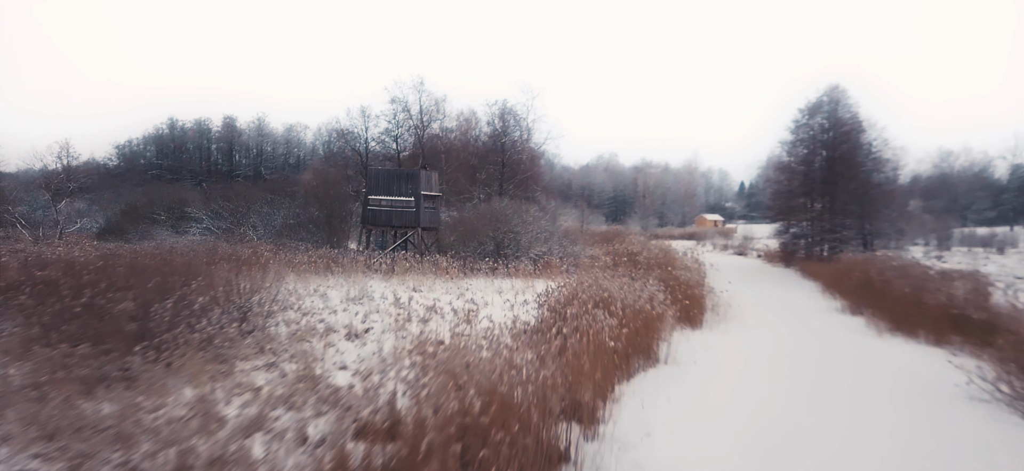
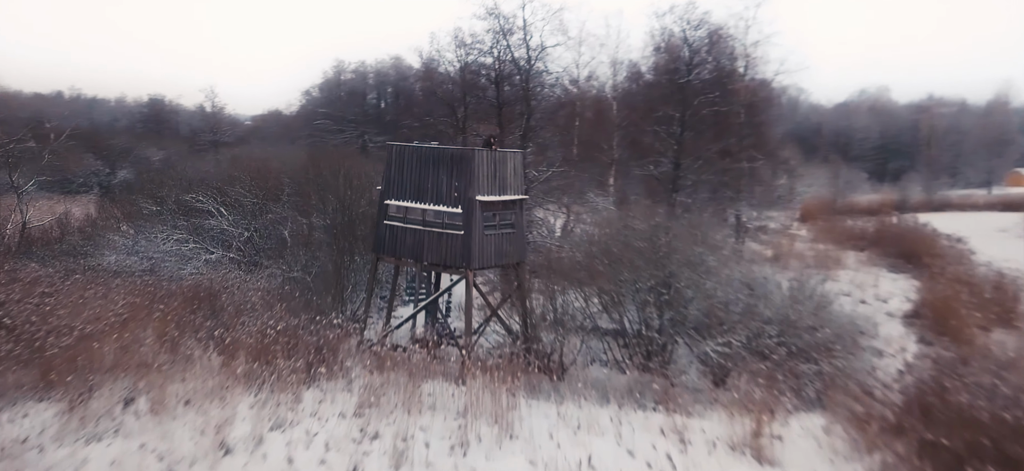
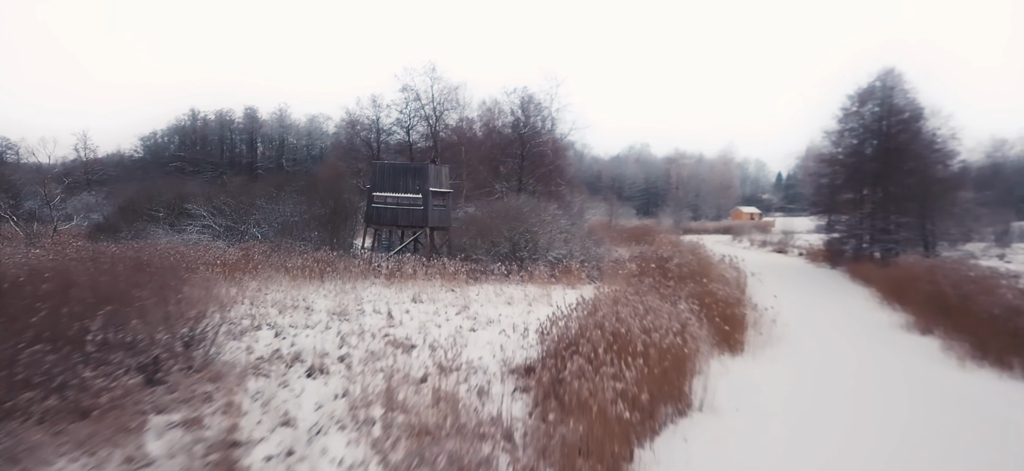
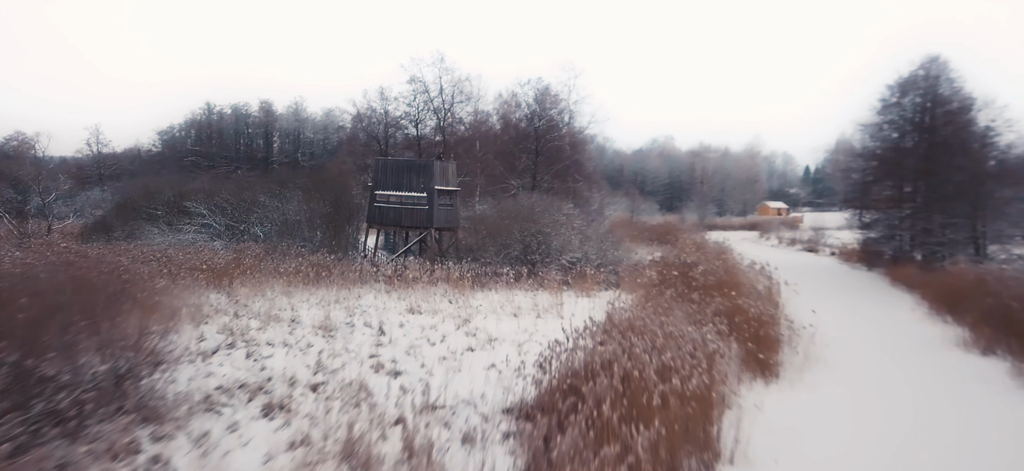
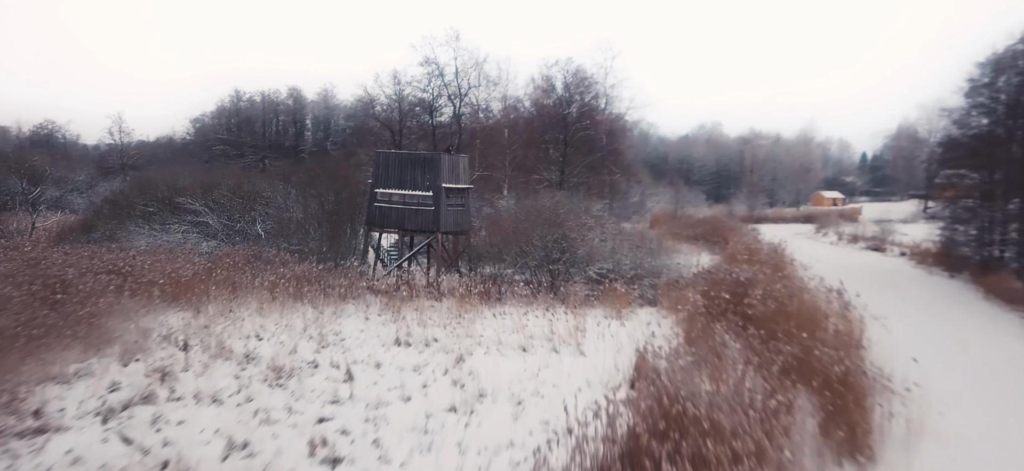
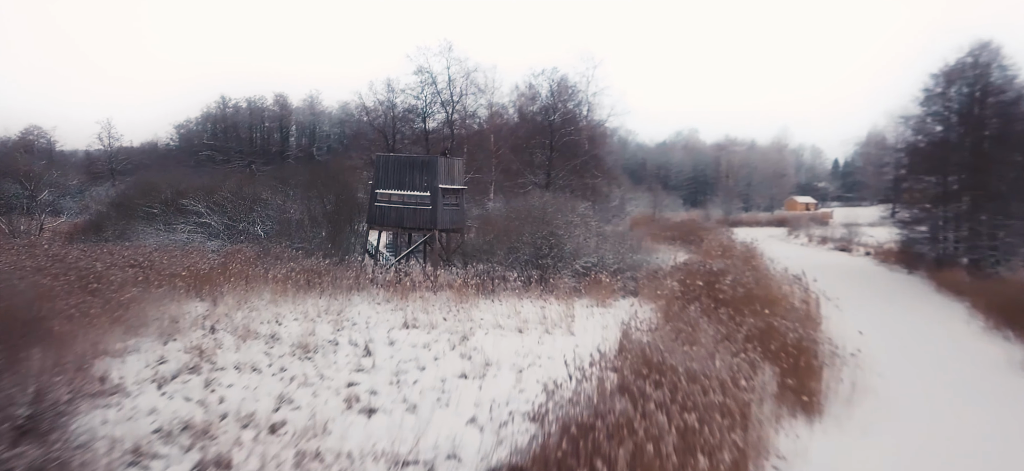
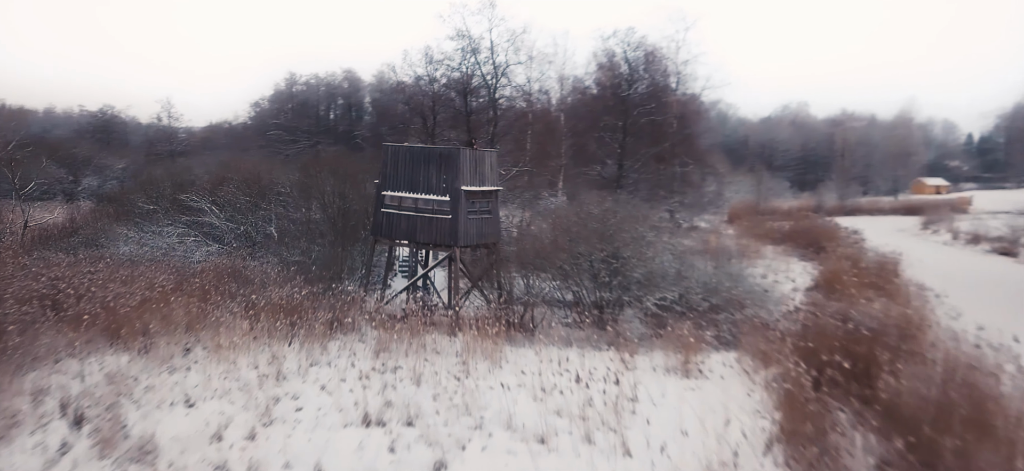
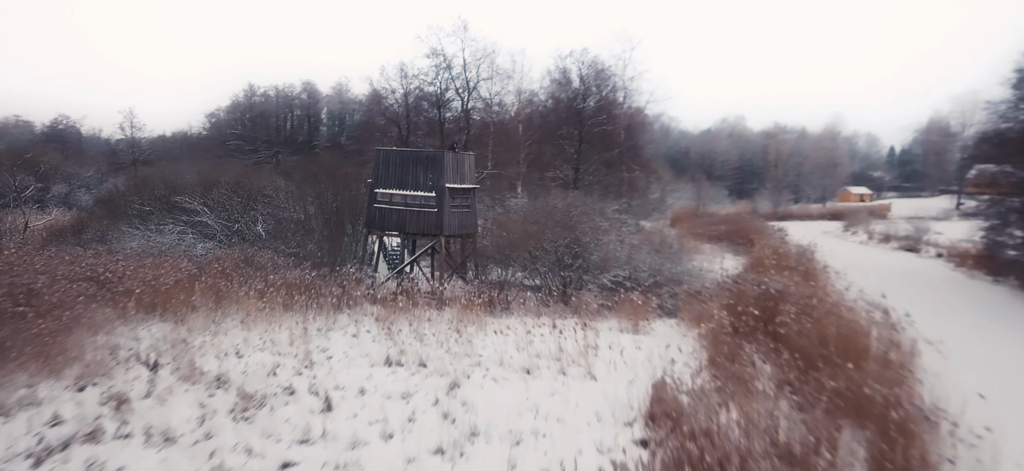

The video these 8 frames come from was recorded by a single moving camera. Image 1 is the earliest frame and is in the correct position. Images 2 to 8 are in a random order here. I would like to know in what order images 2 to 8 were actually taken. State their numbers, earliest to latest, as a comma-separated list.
3, 4, 6, 5, 8, 7, 2
